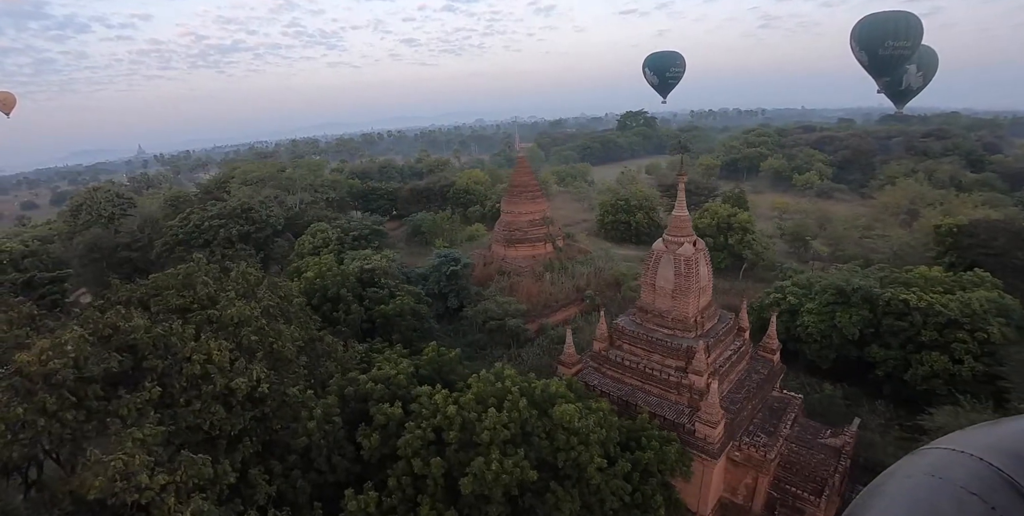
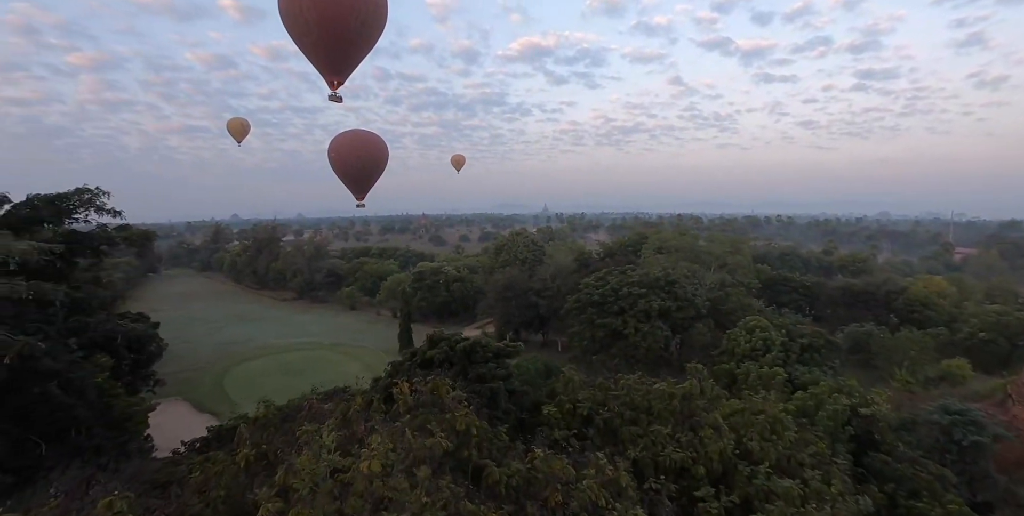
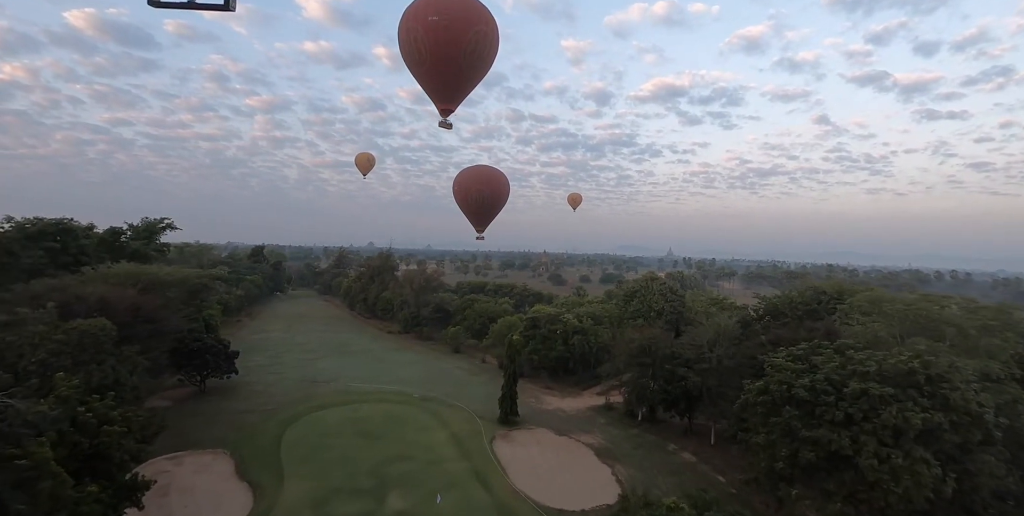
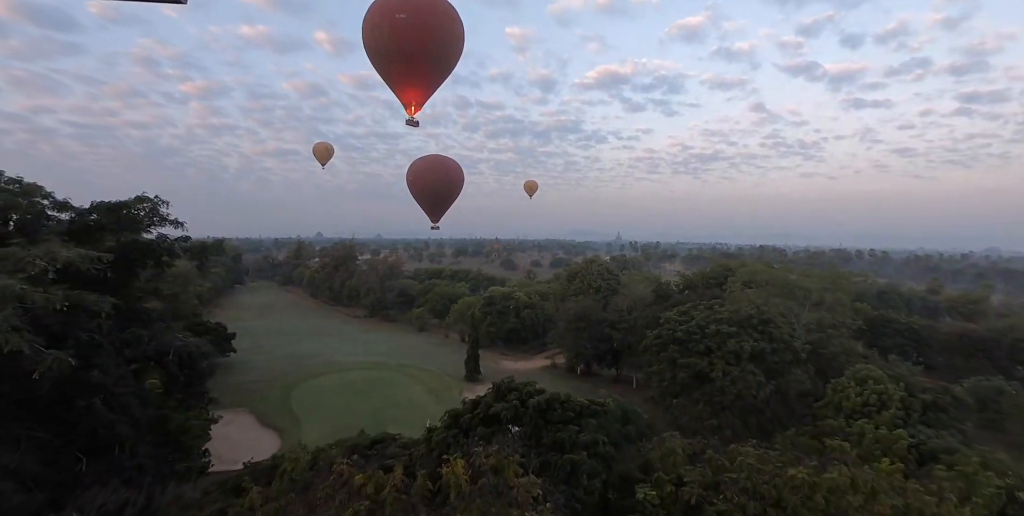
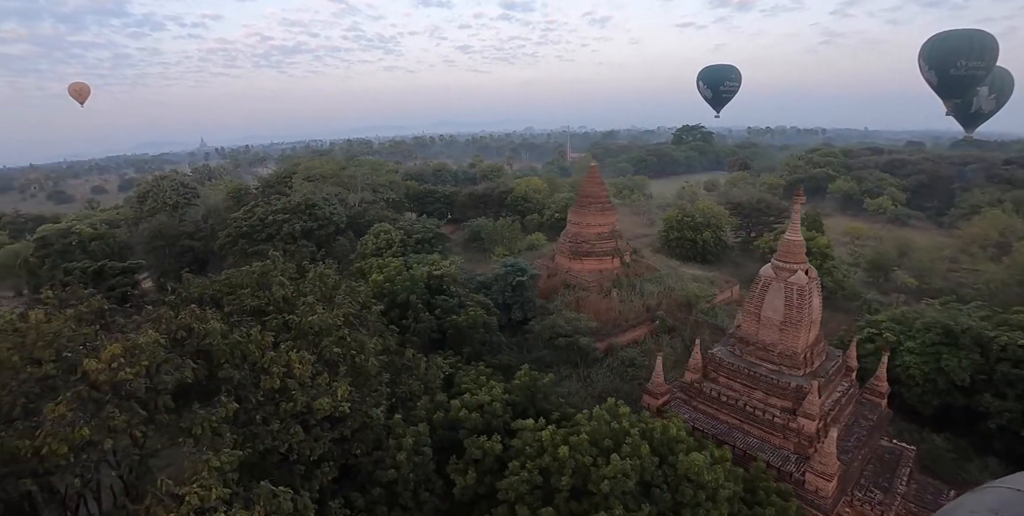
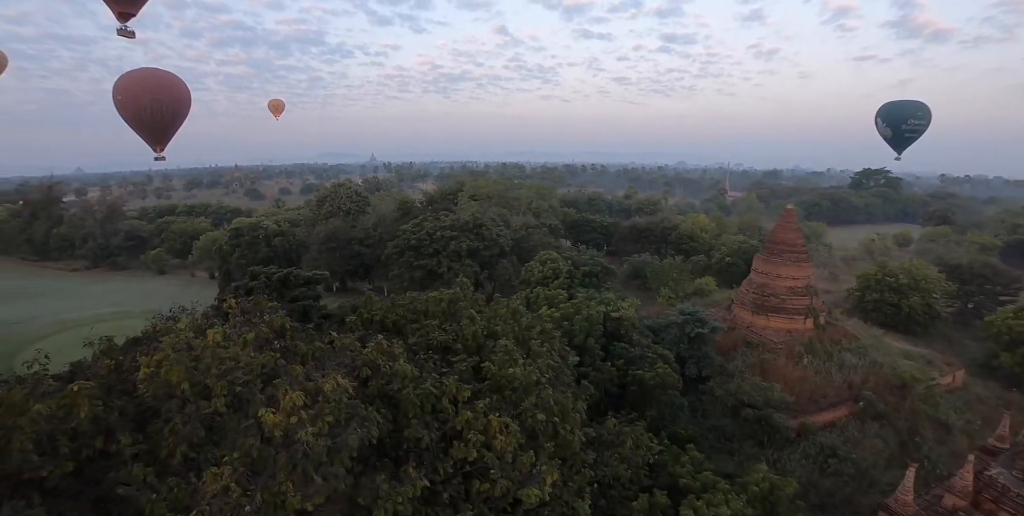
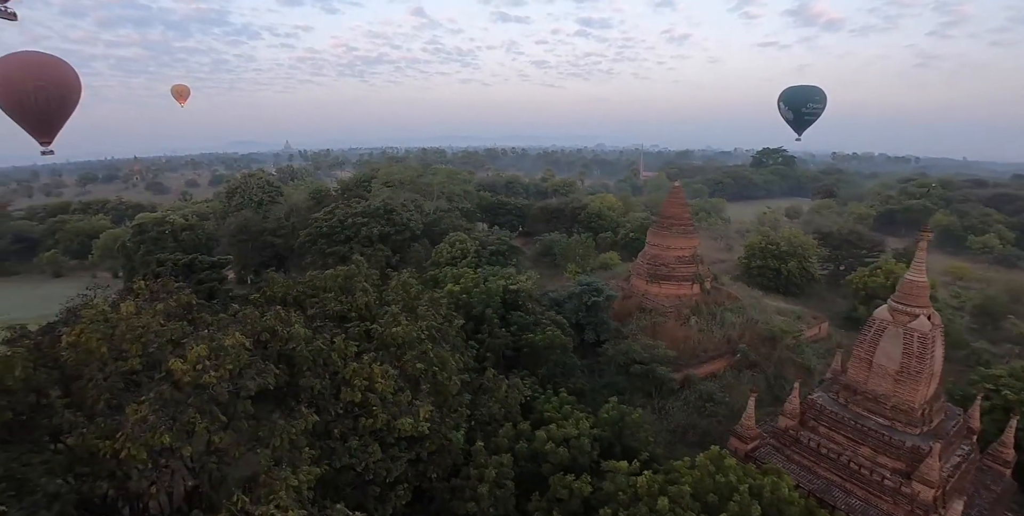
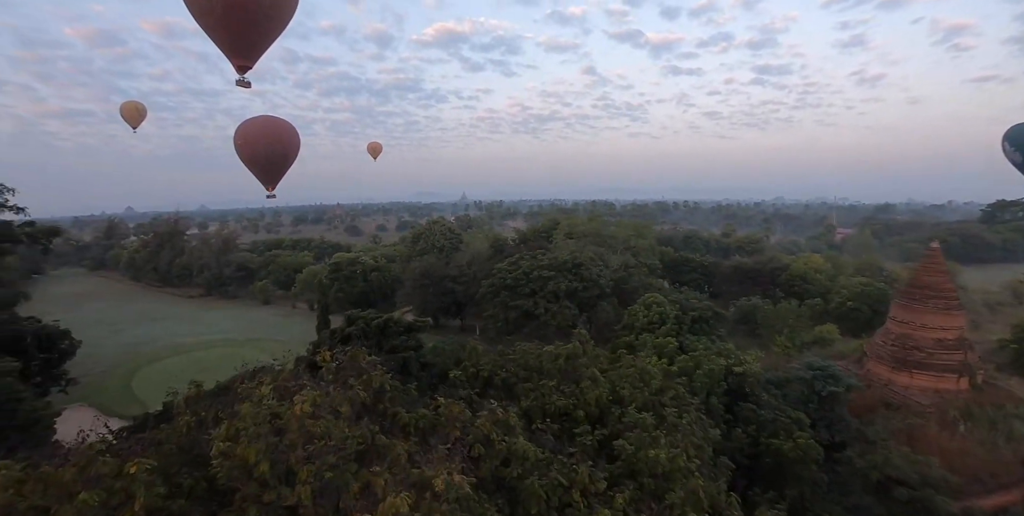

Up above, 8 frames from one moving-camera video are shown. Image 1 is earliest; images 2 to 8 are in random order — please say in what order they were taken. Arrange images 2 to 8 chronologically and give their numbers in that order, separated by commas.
5, 7, 6, 8, 2, 4, 3
